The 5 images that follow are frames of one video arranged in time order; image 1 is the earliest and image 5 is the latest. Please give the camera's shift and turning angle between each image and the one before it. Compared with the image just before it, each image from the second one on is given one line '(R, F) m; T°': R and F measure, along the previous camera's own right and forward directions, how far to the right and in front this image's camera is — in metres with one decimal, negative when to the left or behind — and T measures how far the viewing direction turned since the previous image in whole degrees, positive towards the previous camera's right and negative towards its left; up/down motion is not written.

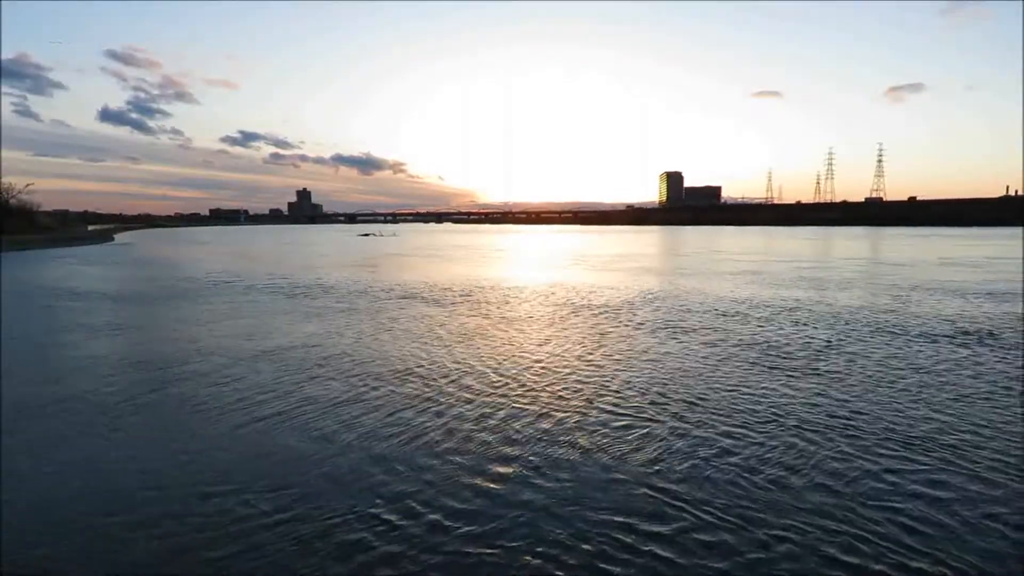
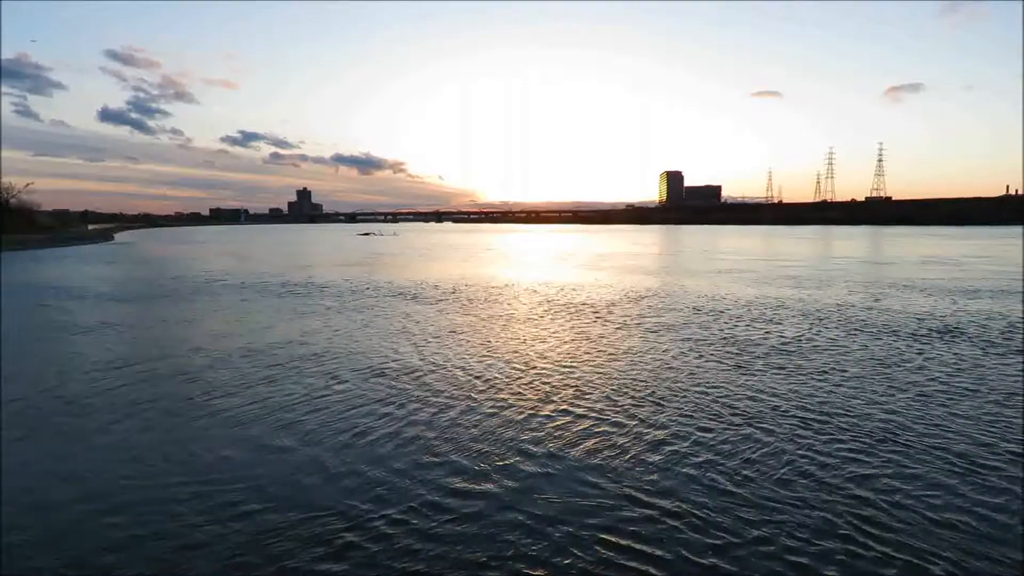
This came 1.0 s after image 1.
(+0.7, -0.7) m; 0°
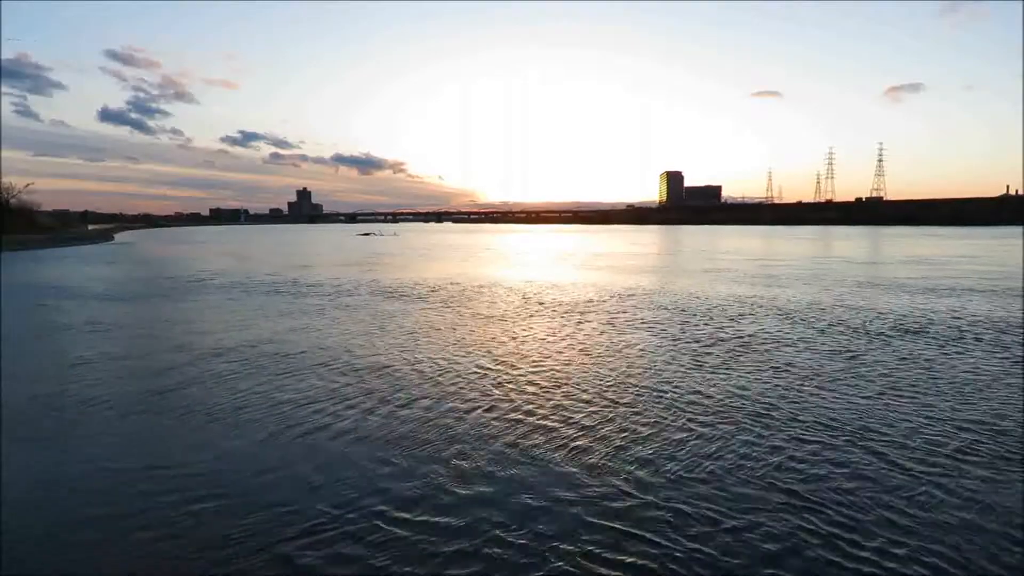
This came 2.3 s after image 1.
(+0.6, -0.3) m; 0°
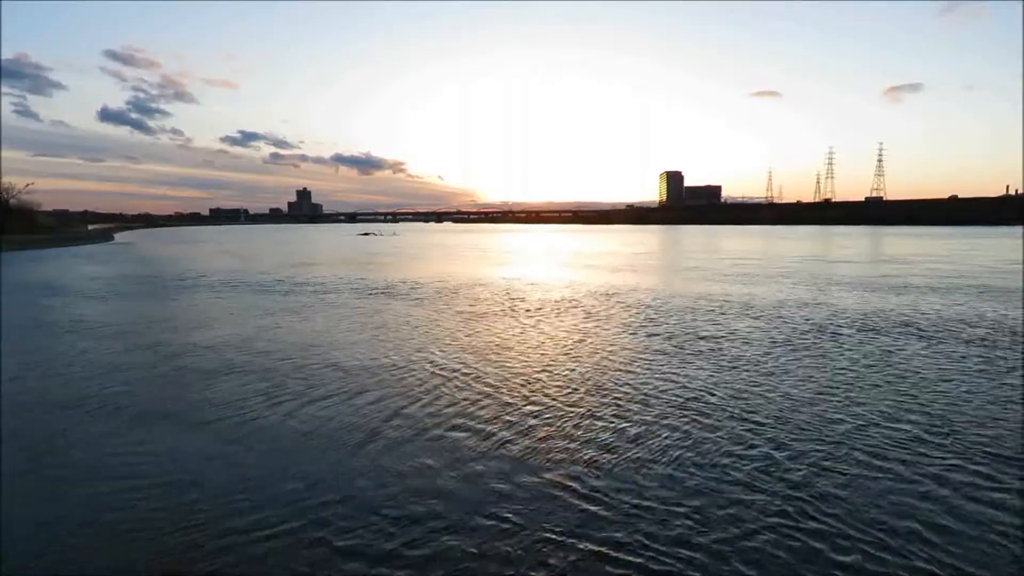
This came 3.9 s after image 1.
(+0.7, -0.3) m; 0°
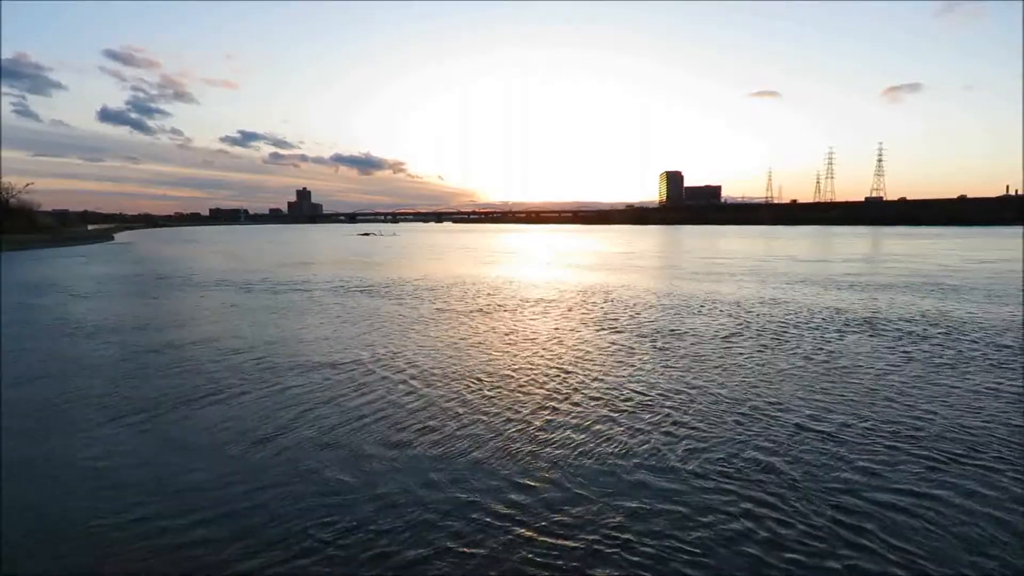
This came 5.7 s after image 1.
(+0.7, -0.4) m; 0°
